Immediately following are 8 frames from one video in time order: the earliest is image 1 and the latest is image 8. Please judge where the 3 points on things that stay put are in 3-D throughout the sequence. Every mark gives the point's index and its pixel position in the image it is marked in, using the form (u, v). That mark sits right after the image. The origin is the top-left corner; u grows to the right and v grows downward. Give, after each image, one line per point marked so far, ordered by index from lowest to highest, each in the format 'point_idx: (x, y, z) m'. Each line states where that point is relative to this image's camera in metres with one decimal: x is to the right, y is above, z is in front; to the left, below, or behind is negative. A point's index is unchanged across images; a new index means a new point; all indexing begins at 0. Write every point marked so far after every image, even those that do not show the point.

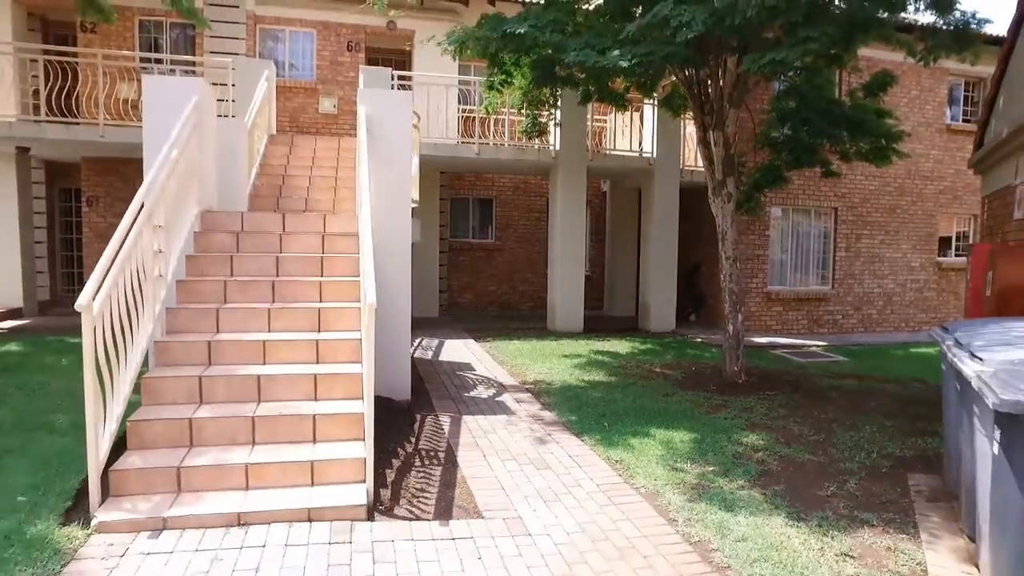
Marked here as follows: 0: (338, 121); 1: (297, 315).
0: (-3.5, +3.3, +13.6) m
1: (-1.7, -0.2, +5.5) m
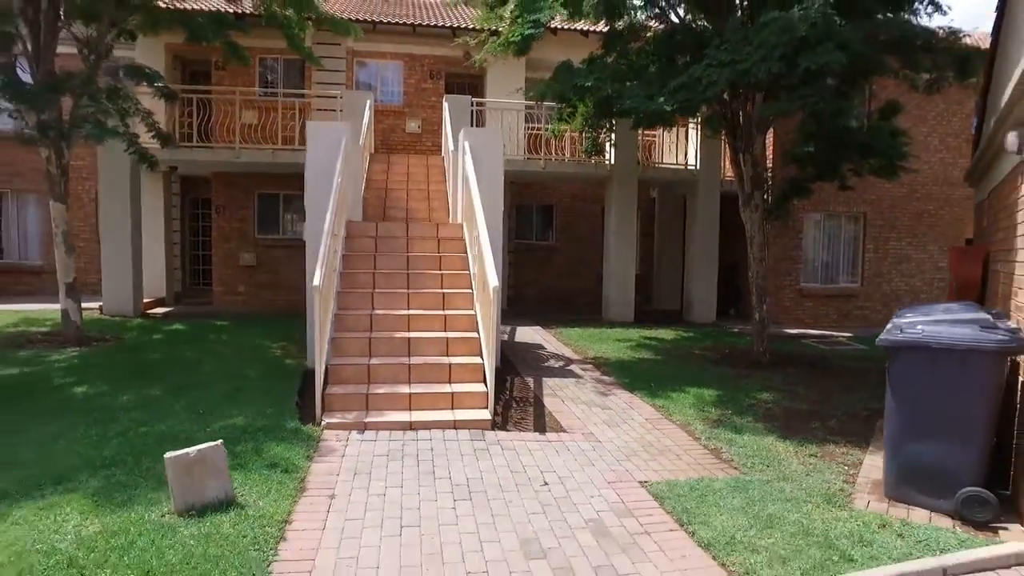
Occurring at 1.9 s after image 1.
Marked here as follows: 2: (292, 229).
0: (-2.1, +3.4, +15.9) m
1: (-0.9, -0.1, +7.7) m
2: (-5.1, +1.4, +15.8) m
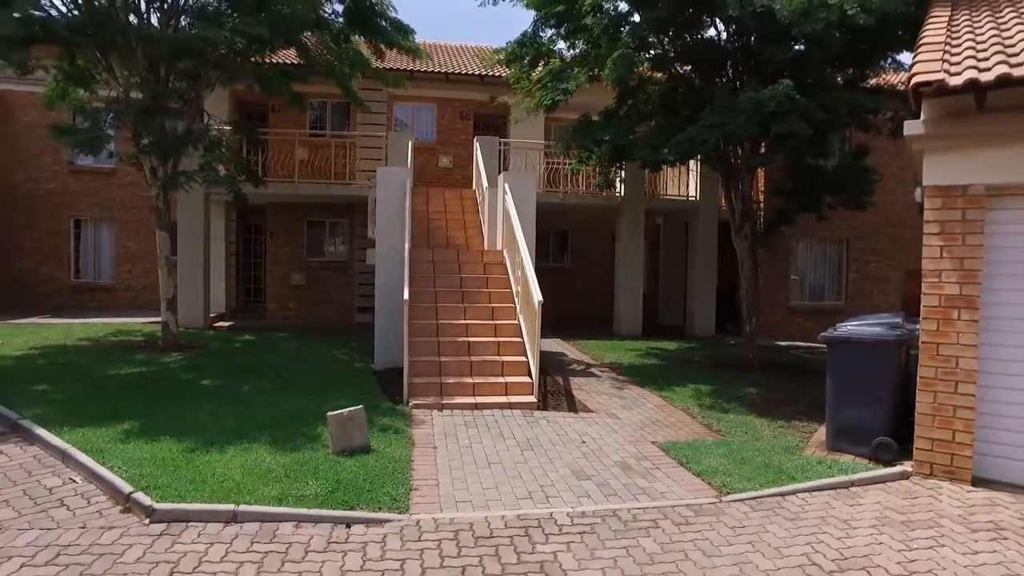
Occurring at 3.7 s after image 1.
0: (-1.6, +3.0, +17.9) m
1: (-0.4, -0.3, +9.6) m
2: (-4.6, +0.9, +17.8) m
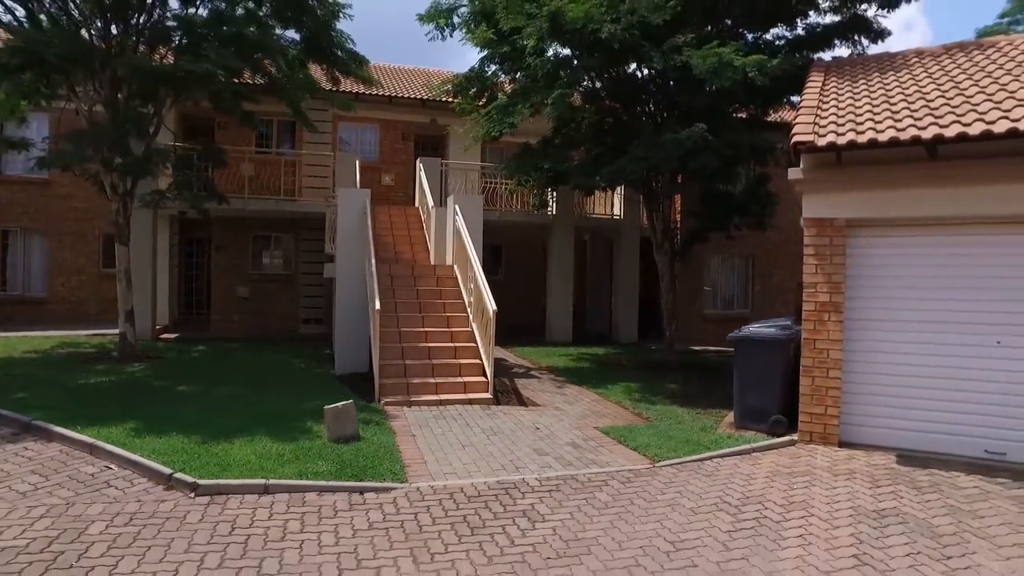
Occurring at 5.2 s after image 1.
0: (-3.3, +2.6, +18.9) m
1: (-1.2, -0.5, +10.7) m
2: (-6.2, +0.6, +18.4) m
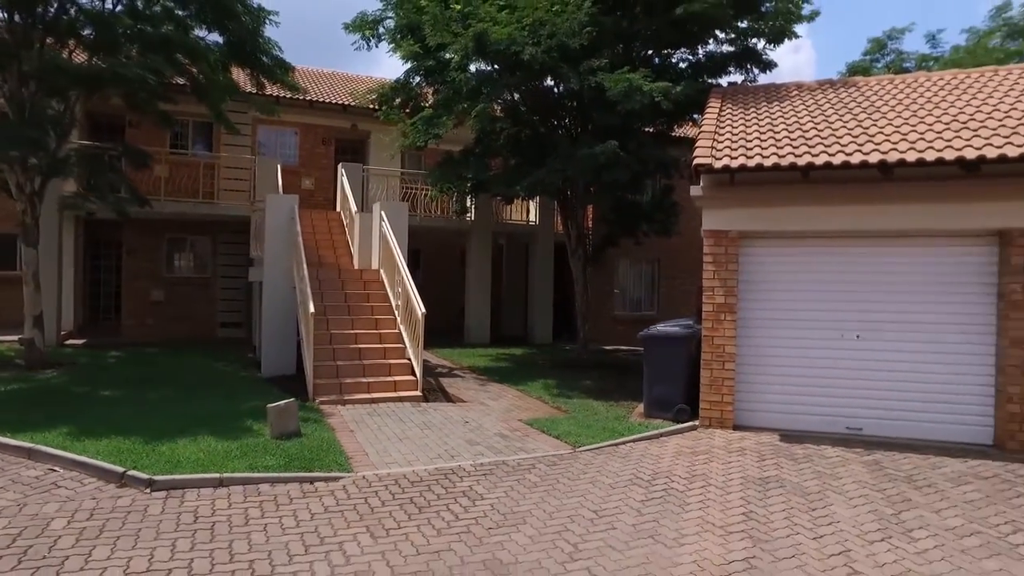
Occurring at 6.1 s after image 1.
0: (-5.5, +2.5, +19.0) m
1: (-2.3, -0.6, +11.1) m
2: (-8.4, +0.5, +18.1) m
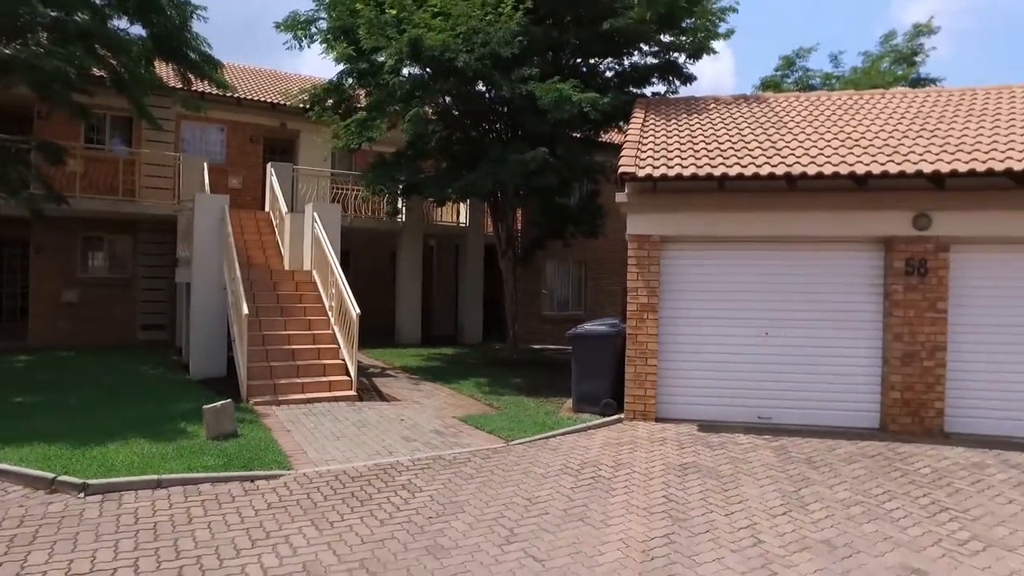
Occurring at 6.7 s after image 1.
0: (-7.4, +2.5, +18.6) m
1: (-3.4, -0.6, +11.1) m
2: (-10.2, +0.5, +17.4) m
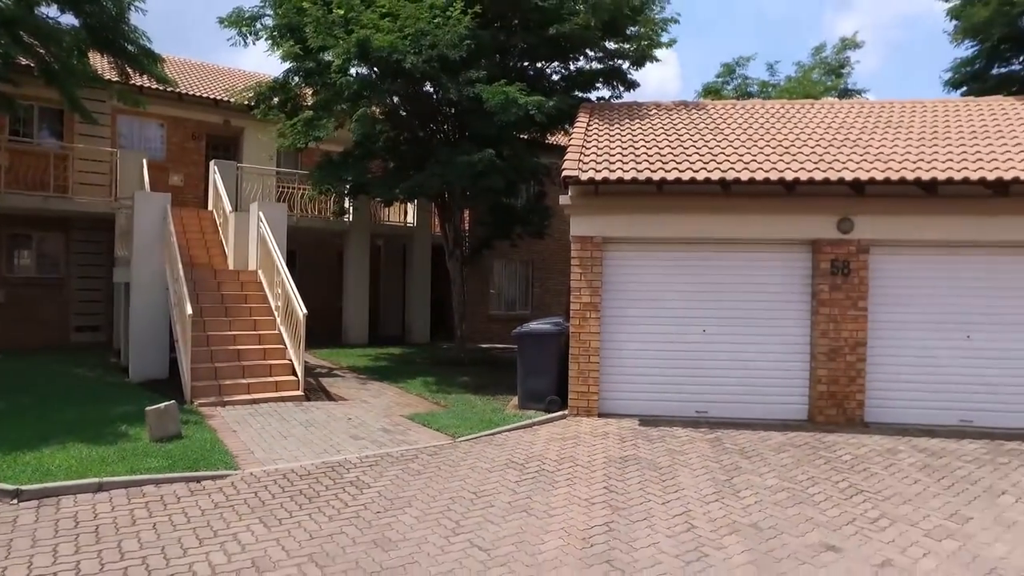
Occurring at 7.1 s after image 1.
0: (-8.8, +2.5, +18.2) m
1: (-4.3, -0.6, +11.0) m
2: (-11.4, +0.5, +16.8) m
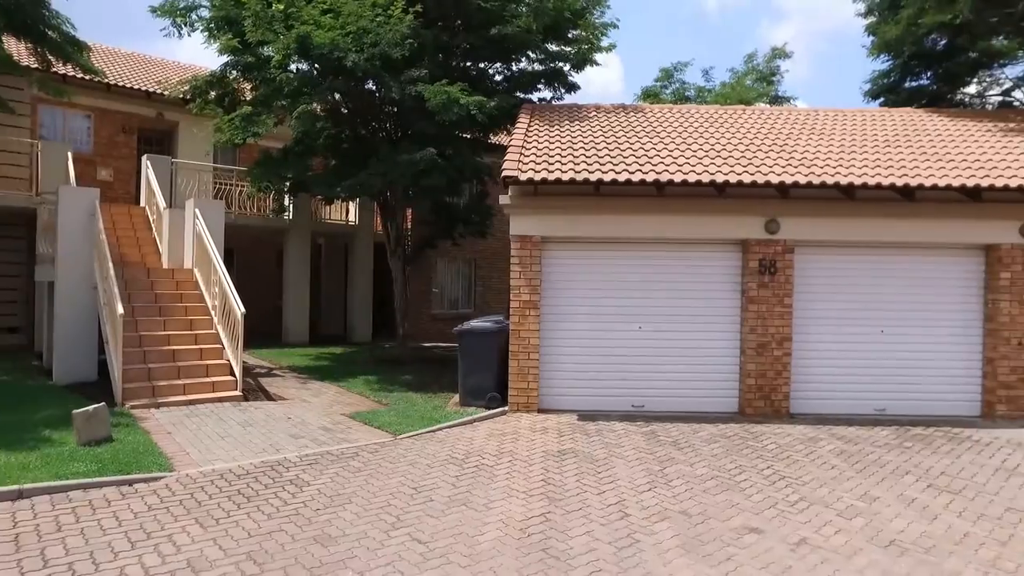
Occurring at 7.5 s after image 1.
0: (-10.2, +2.6, +17.5) m
1: (-5.2, -0.5, +10.7) m
2: (-12.8, +0.5, +15.9) m
